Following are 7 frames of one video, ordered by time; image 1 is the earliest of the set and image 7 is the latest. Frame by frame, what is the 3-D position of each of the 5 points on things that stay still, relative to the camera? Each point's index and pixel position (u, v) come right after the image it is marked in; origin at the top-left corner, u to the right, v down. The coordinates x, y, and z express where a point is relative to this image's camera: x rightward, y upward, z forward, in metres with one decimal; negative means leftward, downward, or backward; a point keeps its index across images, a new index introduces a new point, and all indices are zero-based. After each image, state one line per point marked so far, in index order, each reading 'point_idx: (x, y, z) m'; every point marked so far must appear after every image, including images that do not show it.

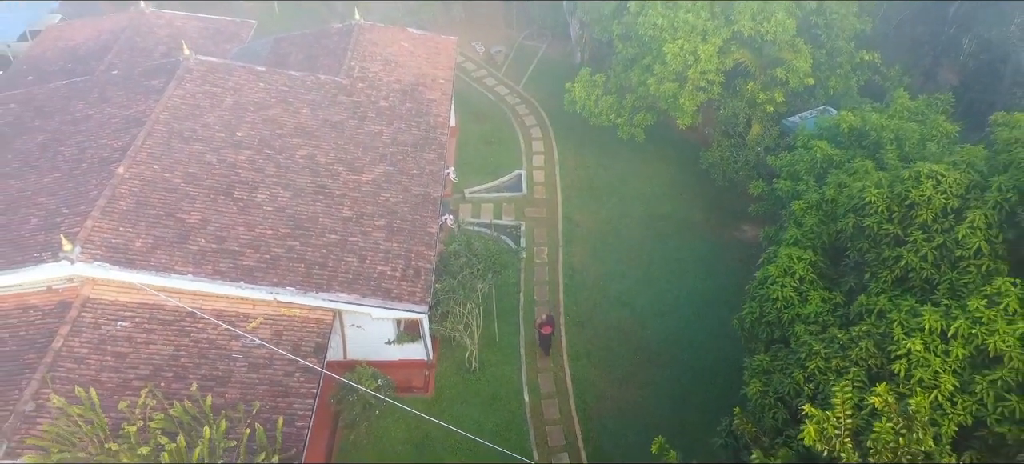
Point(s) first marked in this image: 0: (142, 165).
0: (-9.1, +1.7, +14.7) m
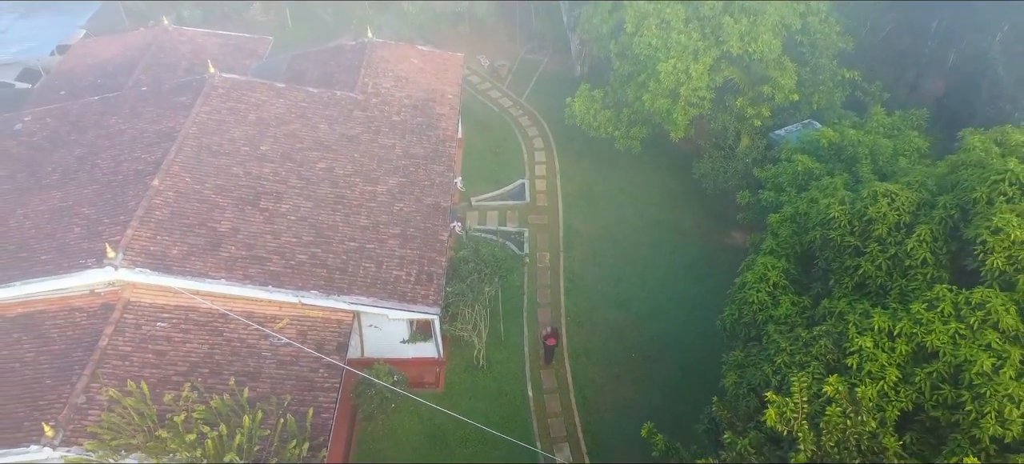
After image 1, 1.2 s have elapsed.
0: (-9.0, +1.5, +15.9) m
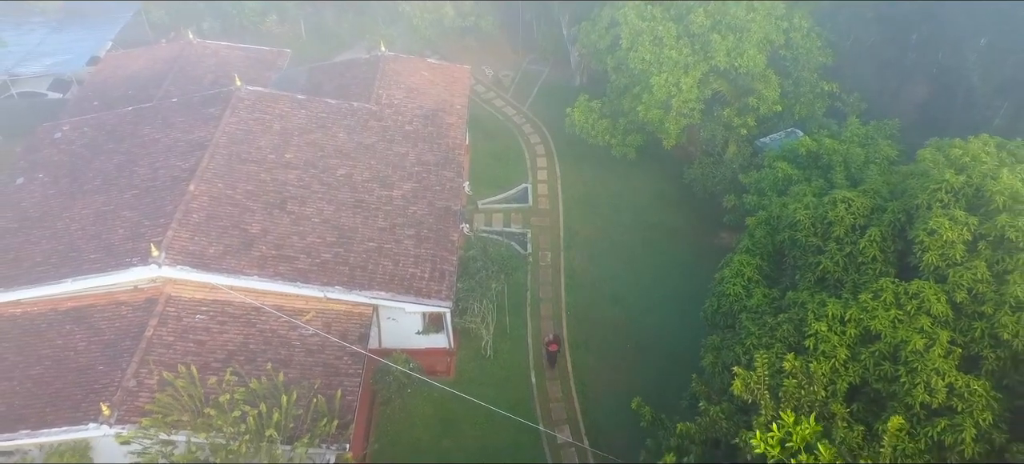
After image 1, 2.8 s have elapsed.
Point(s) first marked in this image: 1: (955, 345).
0: (-8.8, +1.4, +17.4) m
1: (+7.1, -1.8, +9.5) m
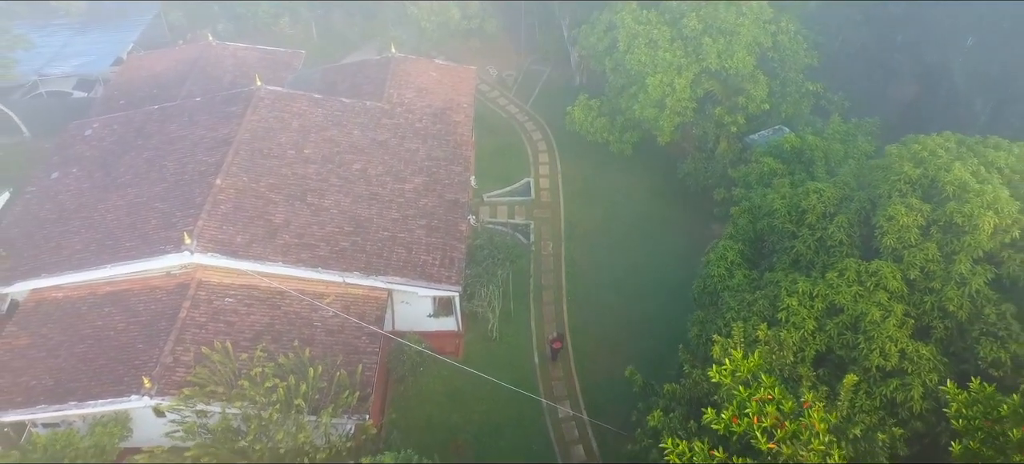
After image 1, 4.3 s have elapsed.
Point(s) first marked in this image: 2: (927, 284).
0: (-8.7, +1.7, +18.7) m
1: (+7.2, -1.5, +10.8) m
2: (+7.6, -0.9, +11.0) m
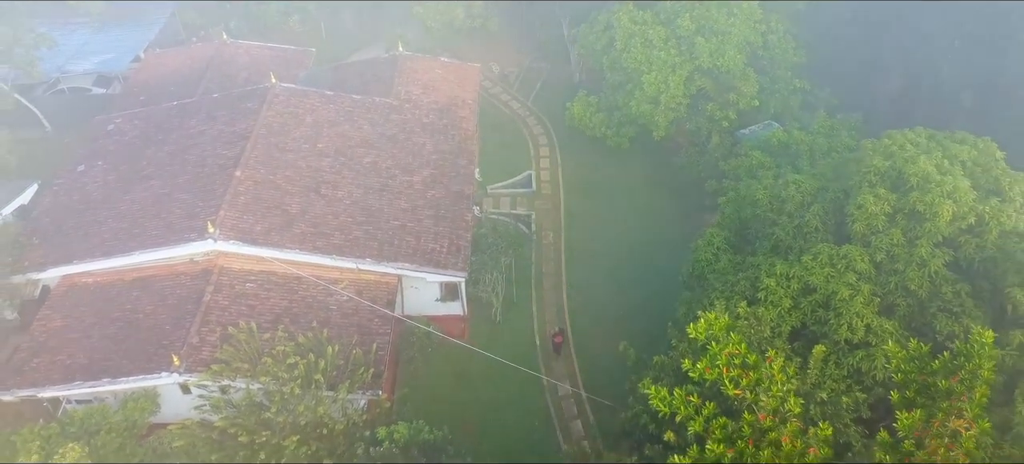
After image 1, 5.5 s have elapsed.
0: (-8.6, +2.1, +19.9) m
1: (+7.3, -1.3, +12.0) m
2: (+7.7, -0.7, +12.2) m
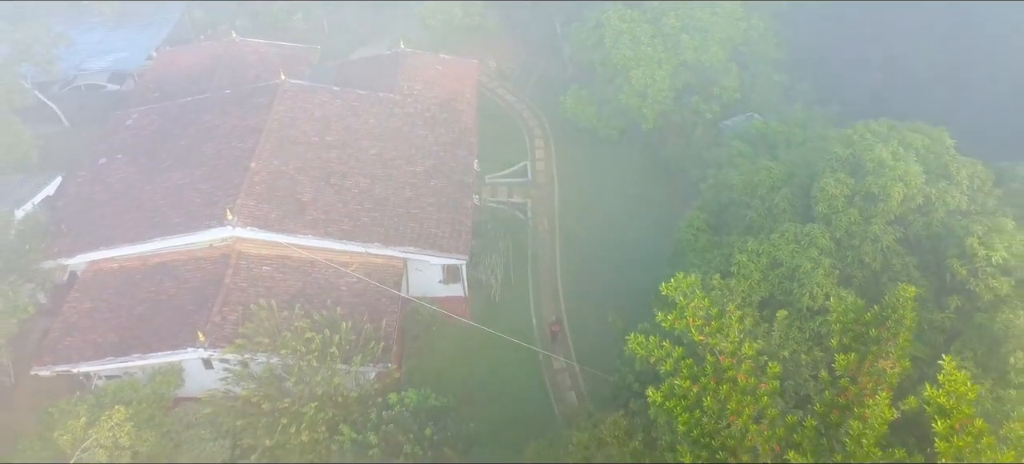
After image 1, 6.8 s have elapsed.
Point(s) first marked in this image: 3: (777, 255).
0: (-8.7, +2.5, +21.2) m
1: (+7.3, -0.8, +13.5) m
2: (+7.7, -0.2, +13.6) m
3: (+6.1, -0.5, +13.8) m
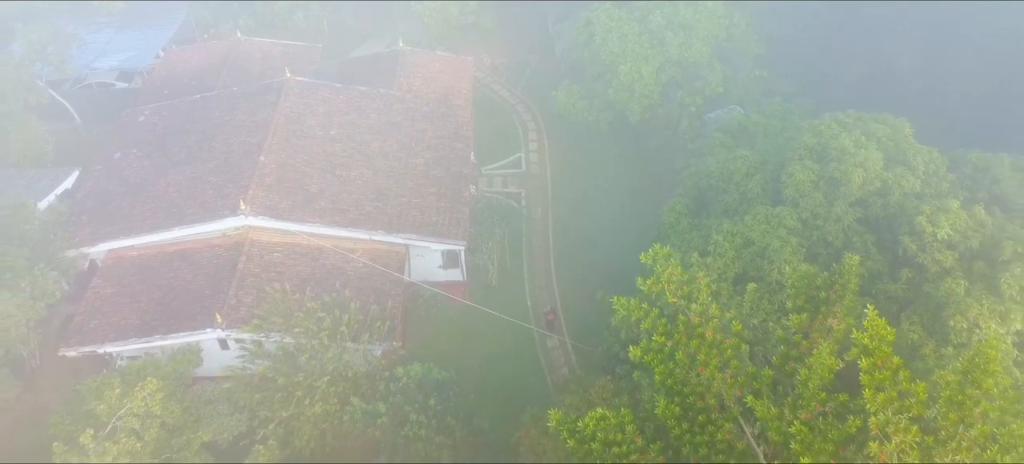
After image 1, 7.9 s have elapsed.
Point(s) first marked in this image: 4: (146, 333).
0: (-8.9, +2.9, +22.4) m
1: (+7.2, -0.4, +14.9) m
2: (+7.6, +0.3, +15.1) m
3: (+6.0, -0.1, +15.2) m
4: (-11.8, -3.3, +19.4) m
